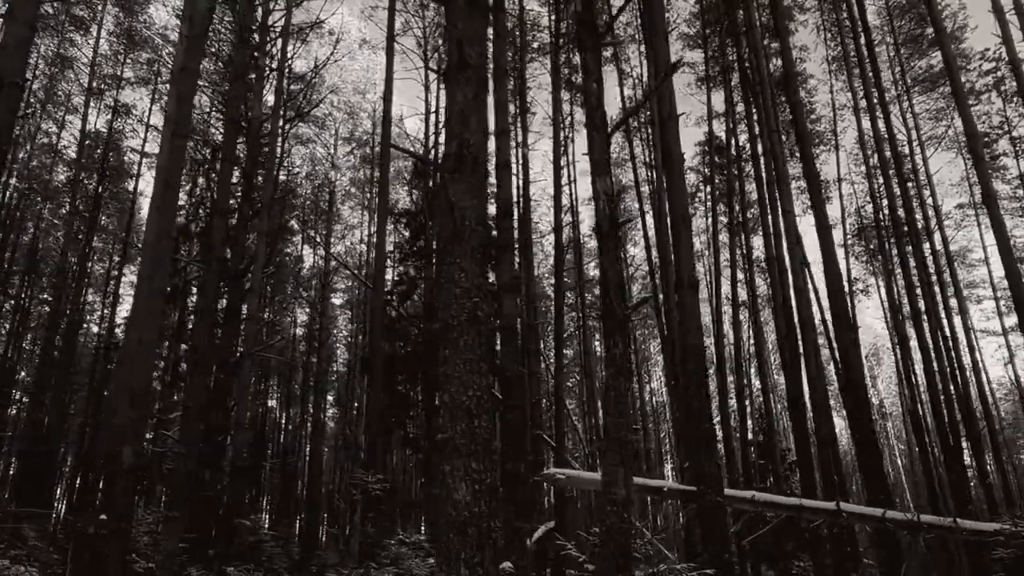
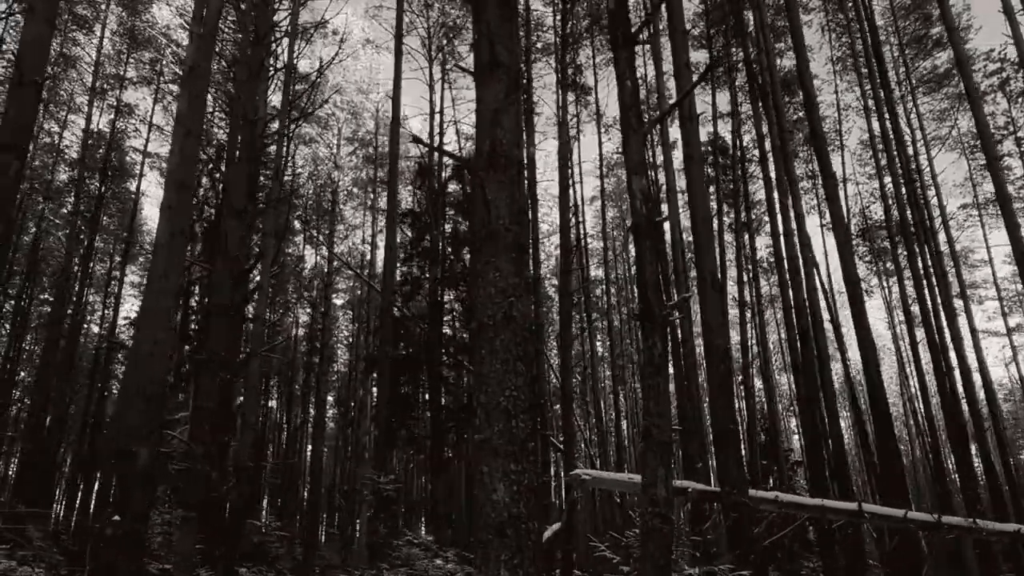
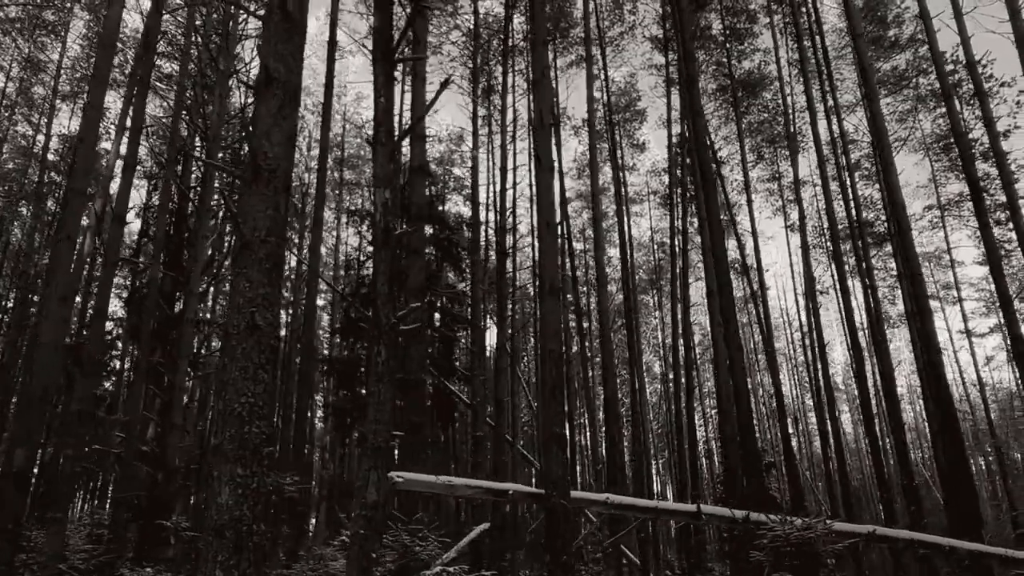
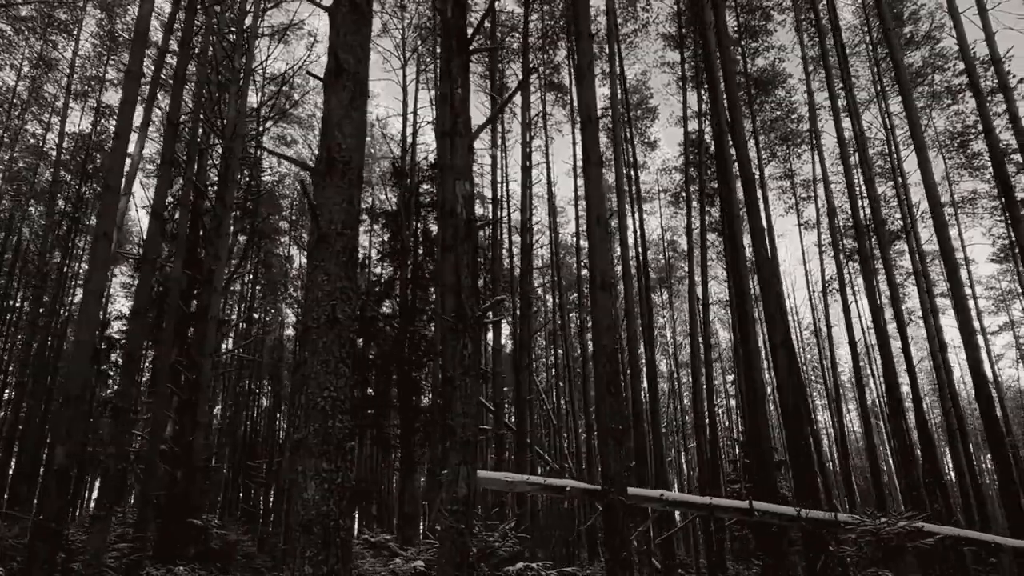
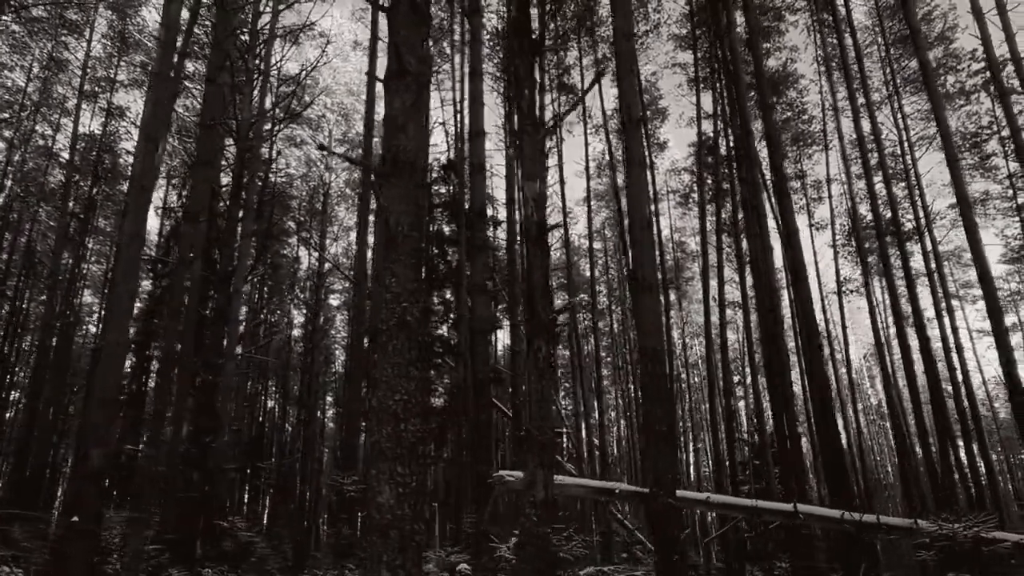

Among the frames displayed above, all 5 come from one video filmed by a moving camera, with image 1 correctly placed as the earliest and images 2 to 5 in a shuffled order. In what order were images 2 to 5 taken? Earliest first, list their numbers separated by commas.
5, 4, 3, 2
